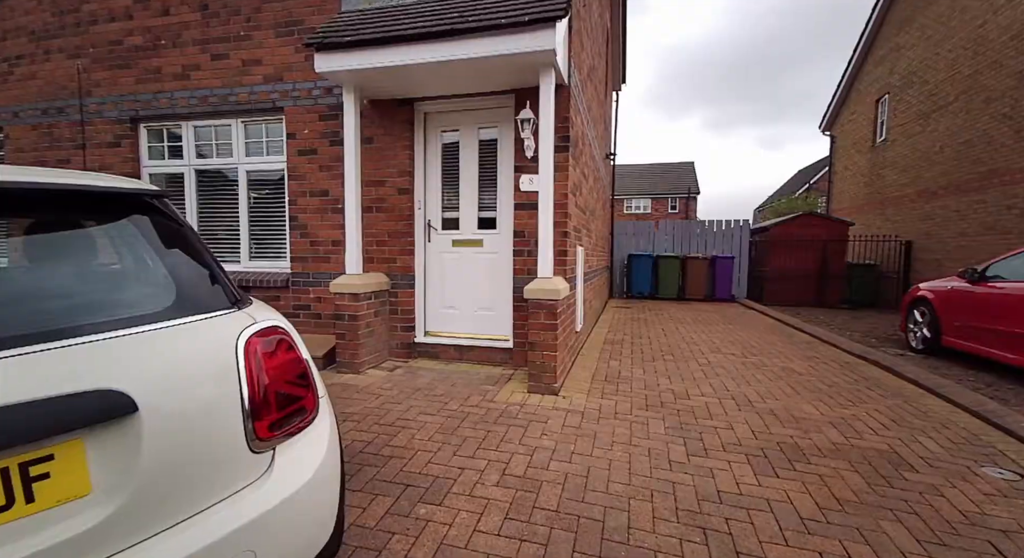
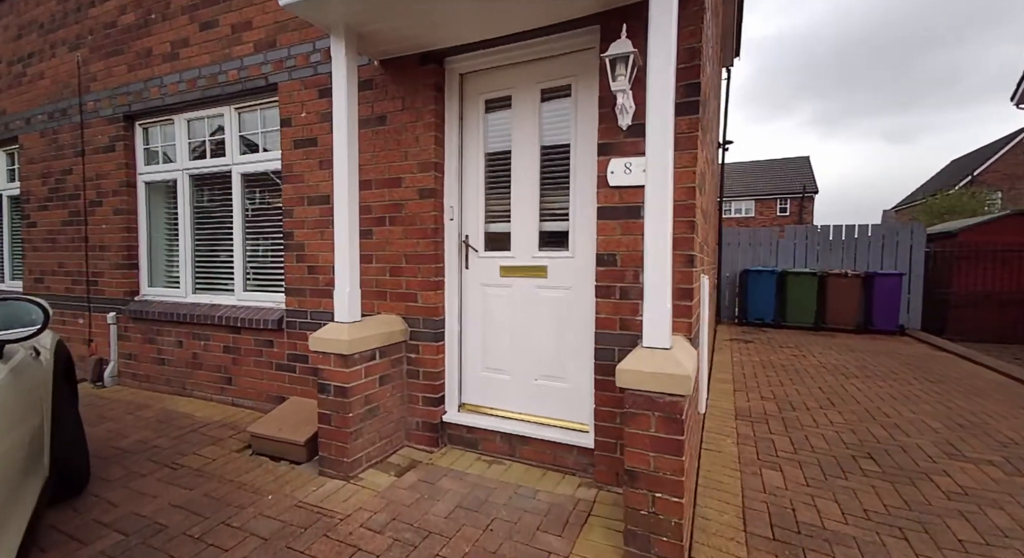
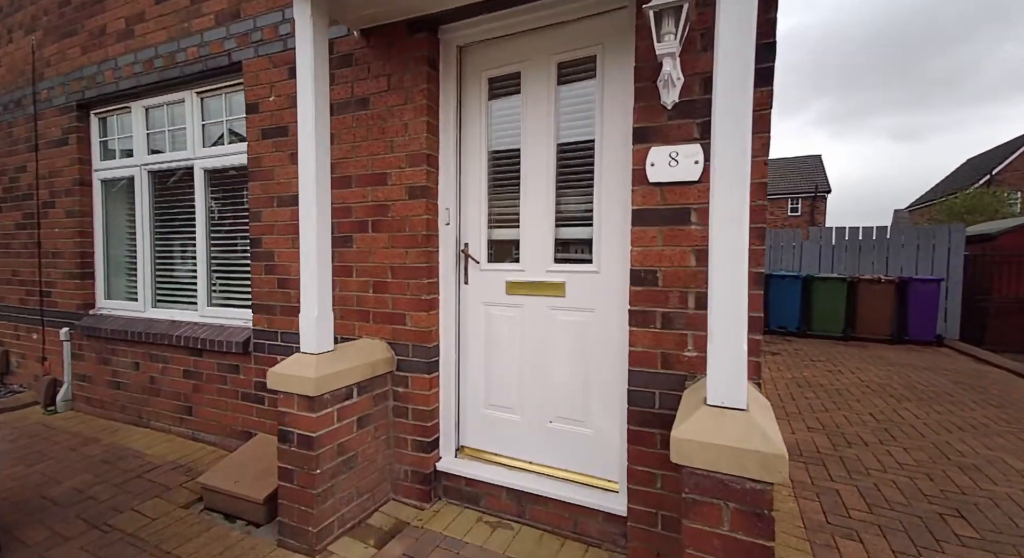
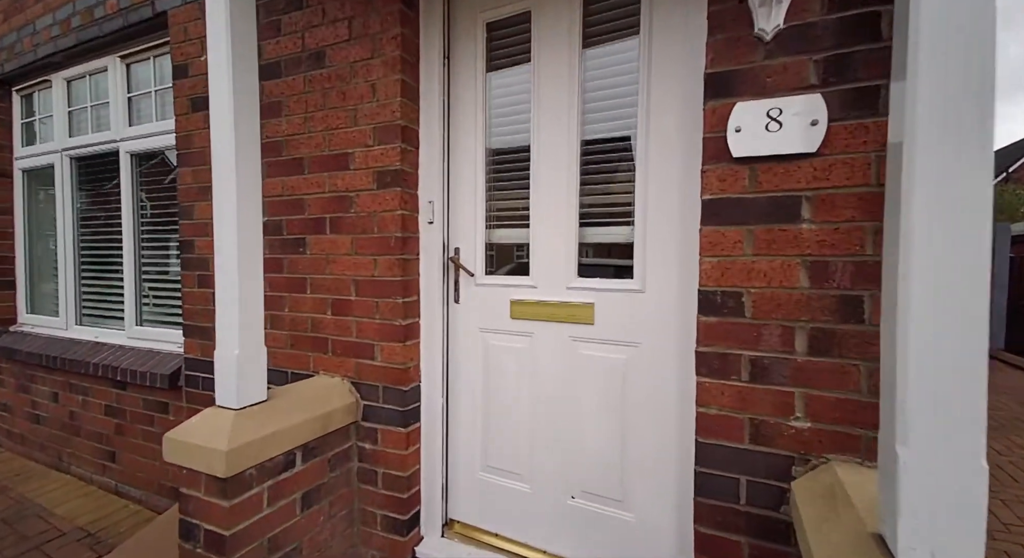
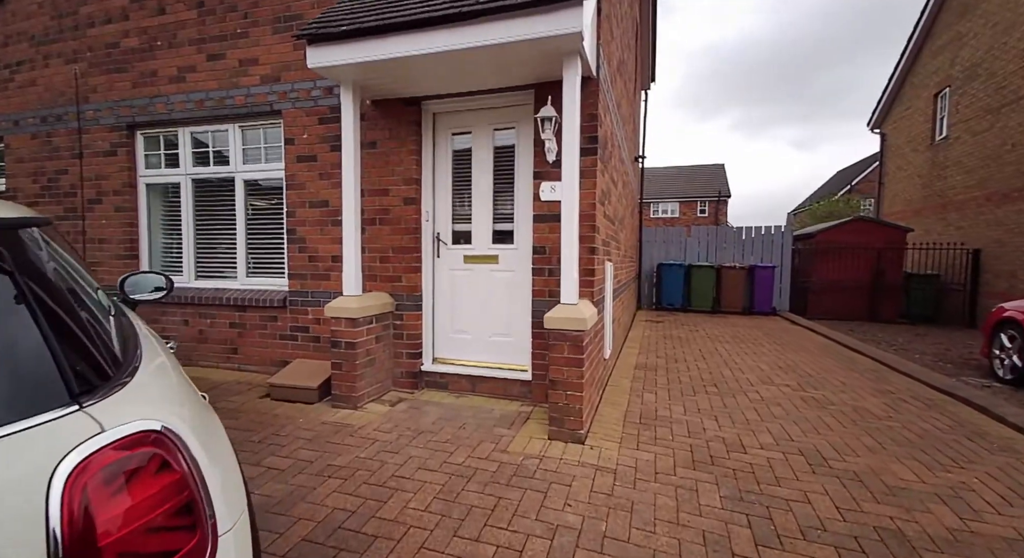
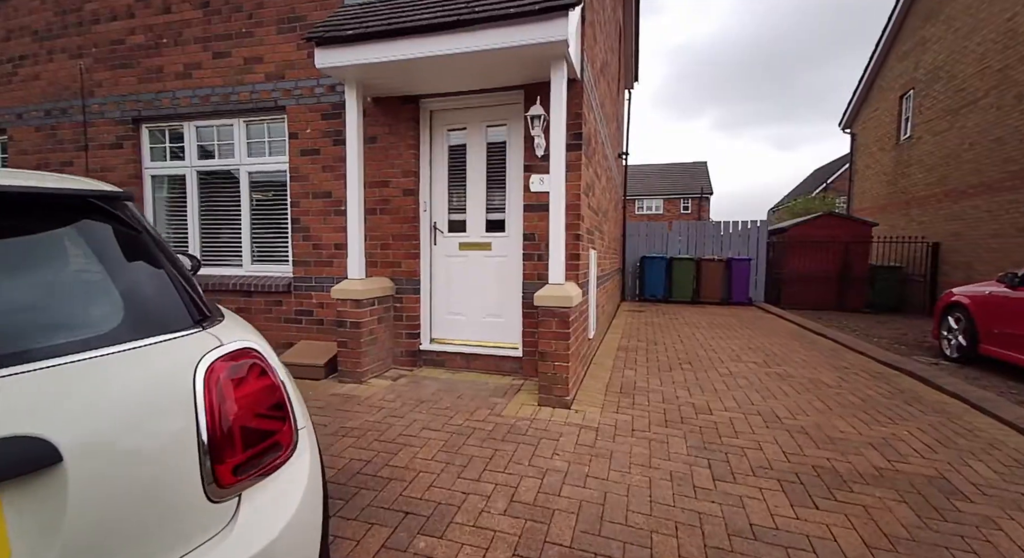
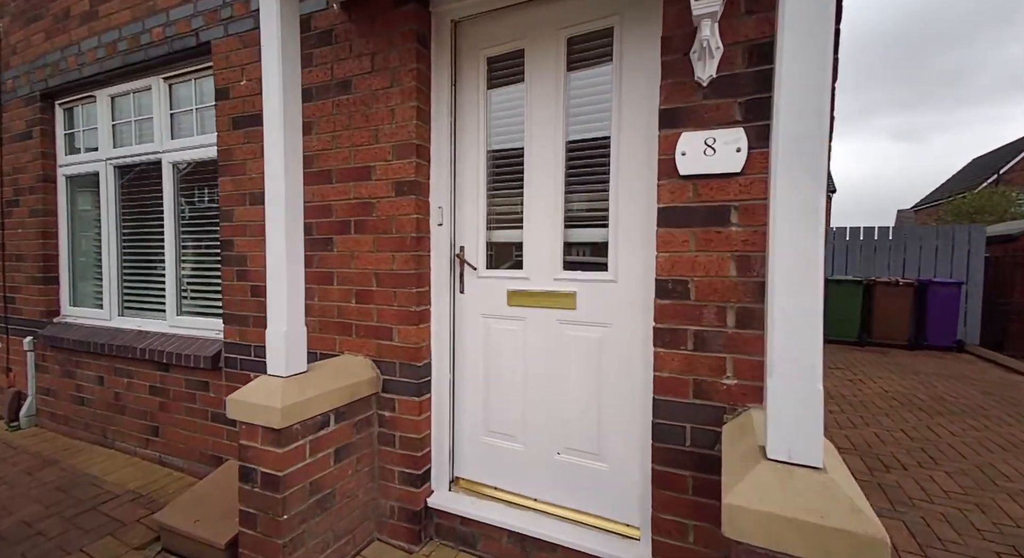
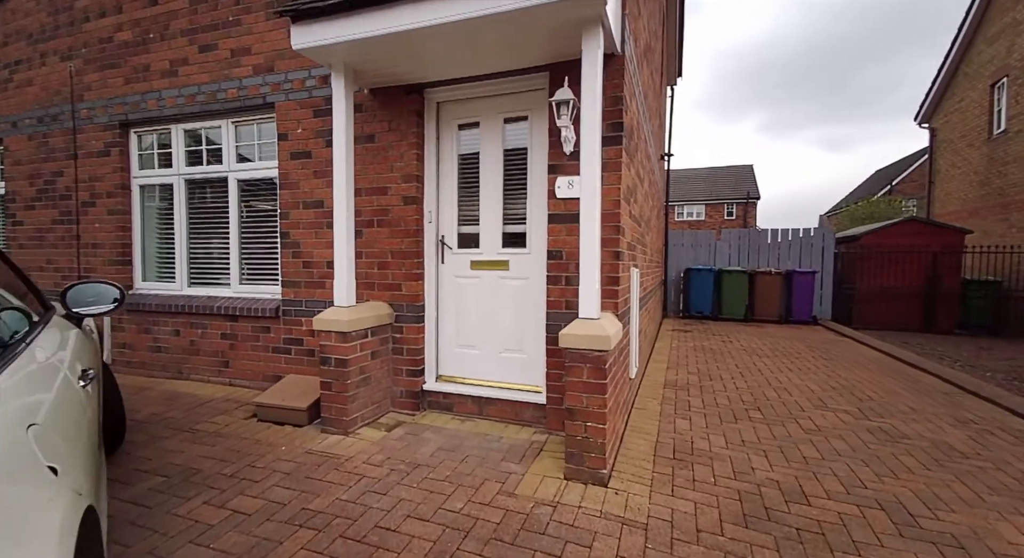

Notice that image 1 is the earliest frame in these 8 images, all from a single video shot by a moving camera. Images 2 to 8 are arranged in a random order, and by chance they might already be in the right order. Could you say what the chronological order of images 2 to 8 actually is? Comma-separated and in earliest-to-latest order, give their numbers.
6, 5, 8, 2, 3, 7, 4
